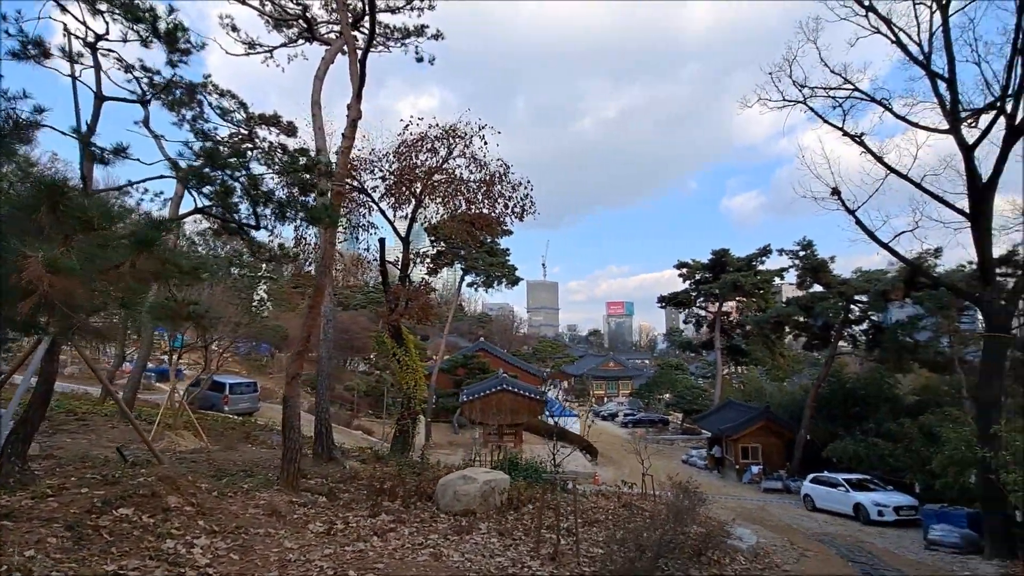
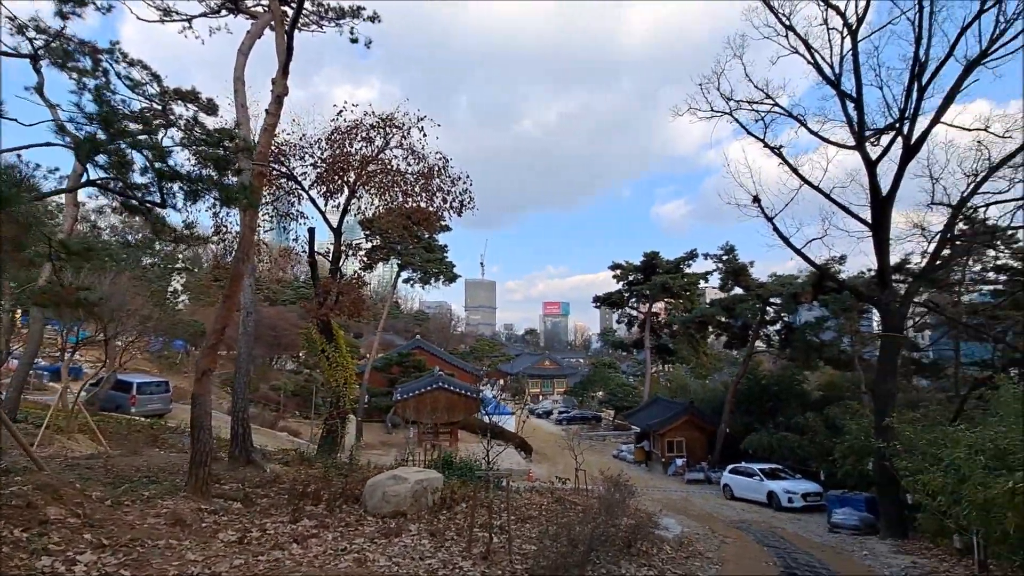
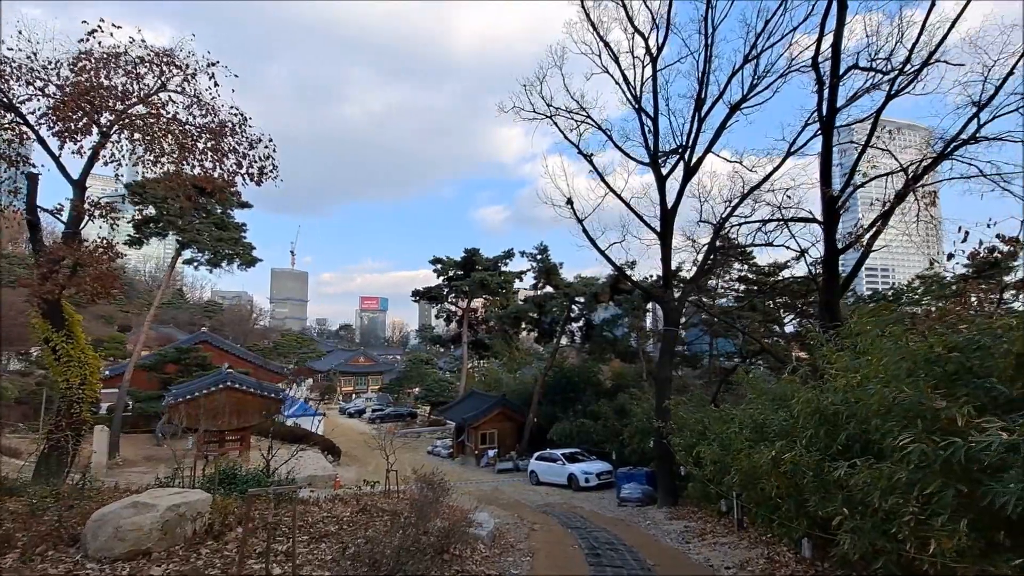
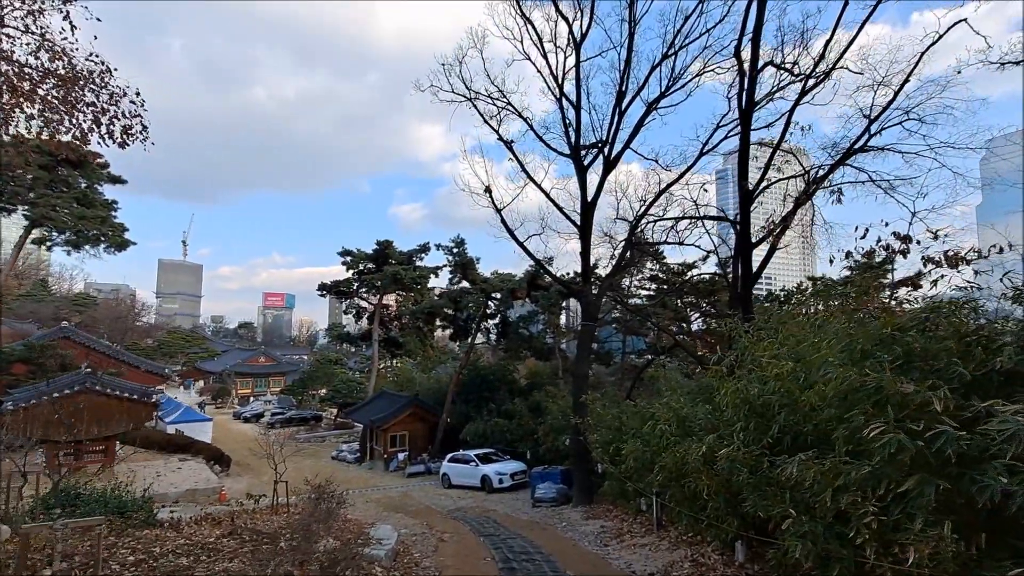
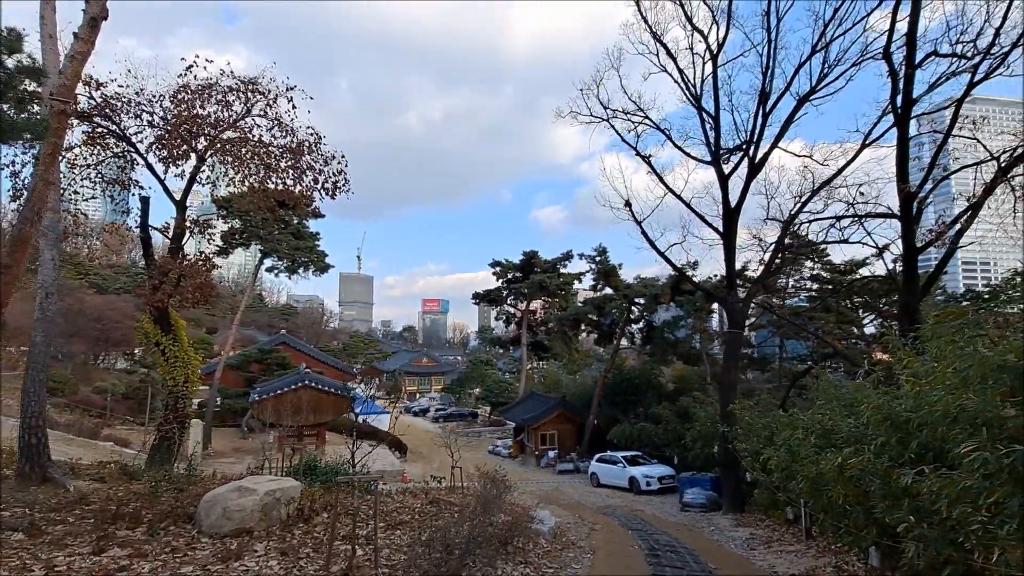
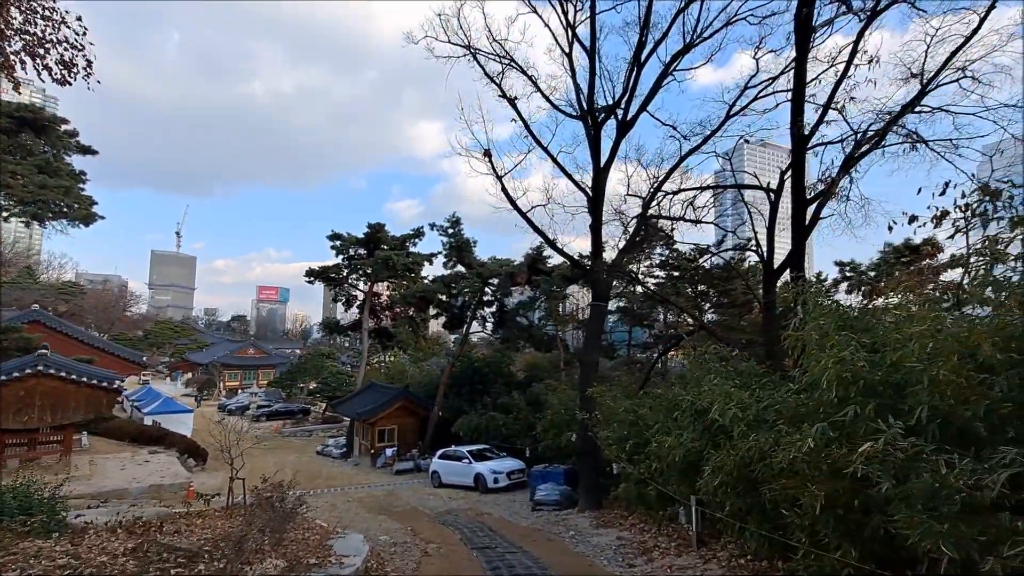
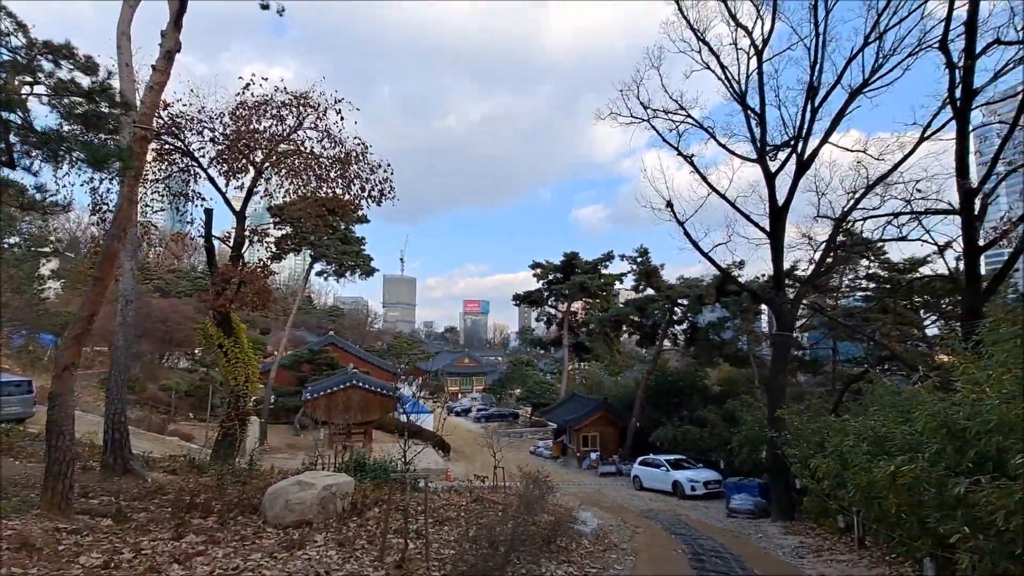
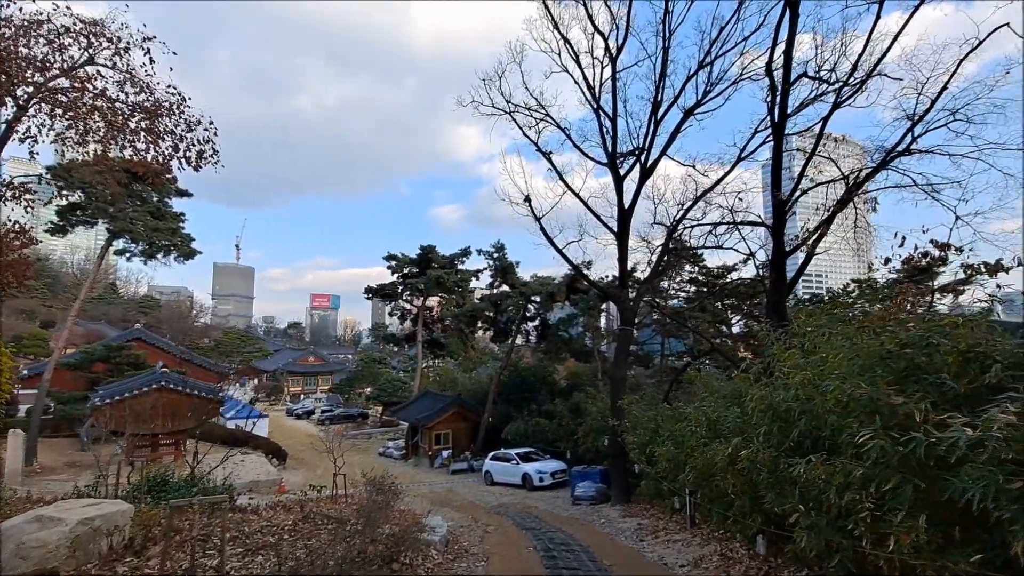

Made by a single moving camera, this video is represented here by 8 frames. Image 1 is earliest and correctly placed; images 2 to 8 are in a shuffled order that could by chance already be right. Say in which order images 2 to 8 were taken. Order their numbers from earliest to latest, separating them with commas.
2, 7, 5, 3, 8, 4, 6
